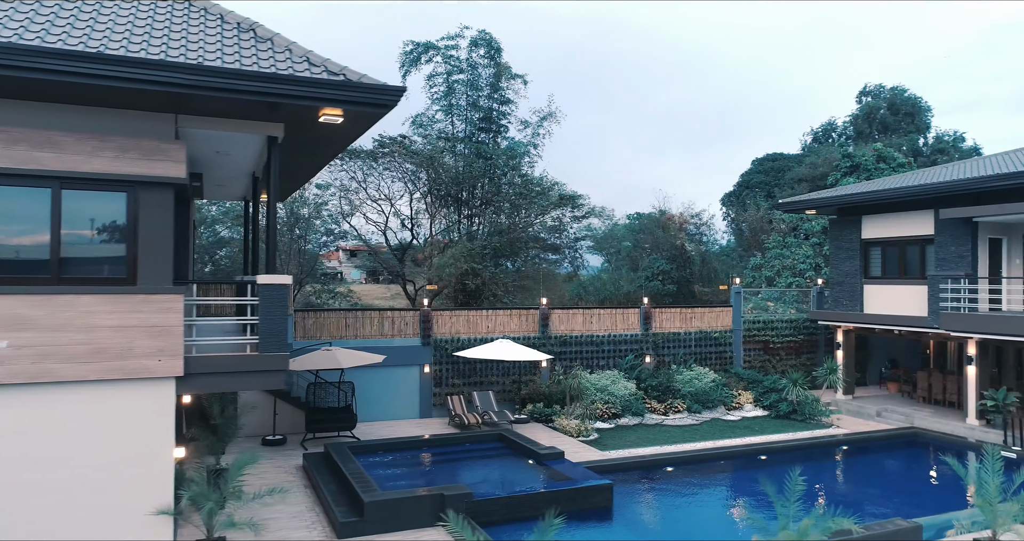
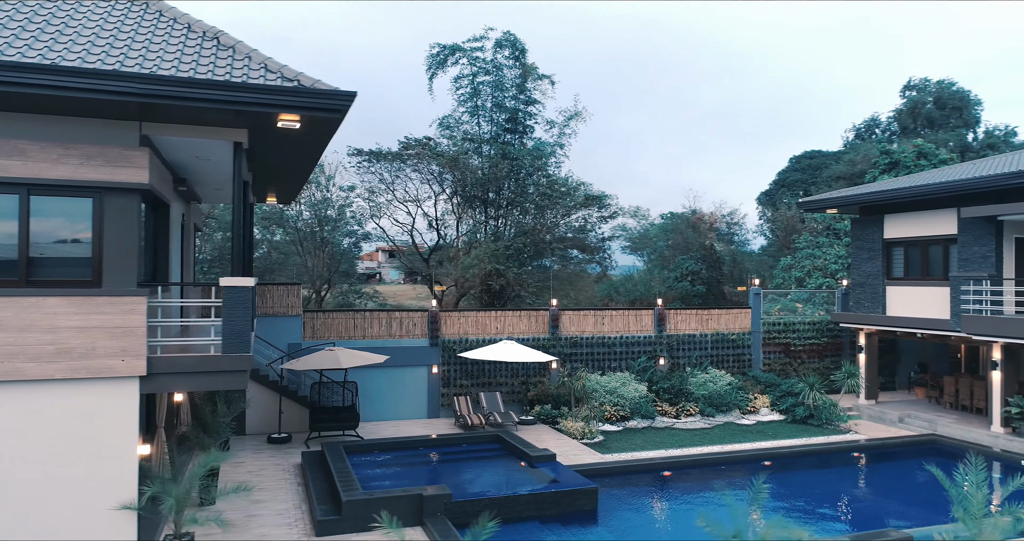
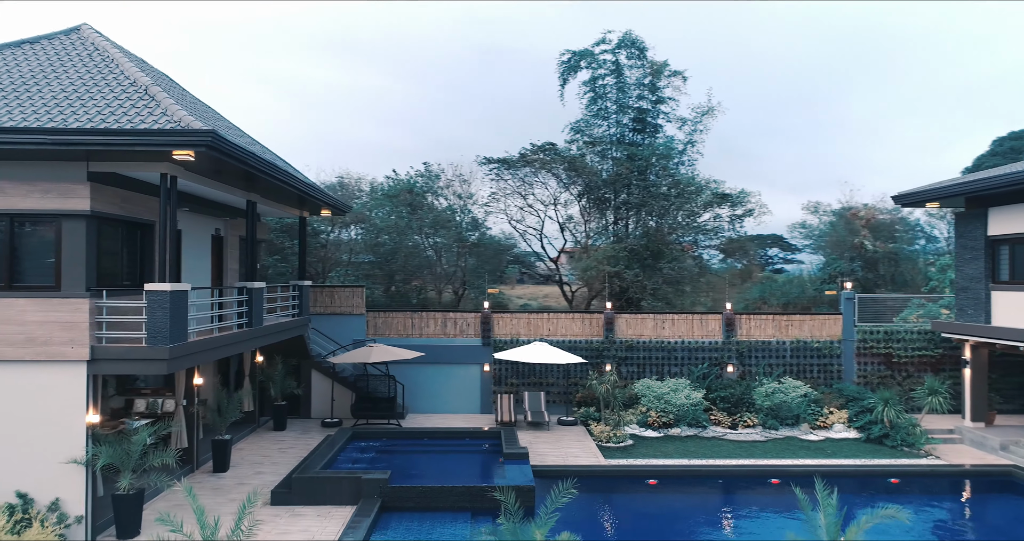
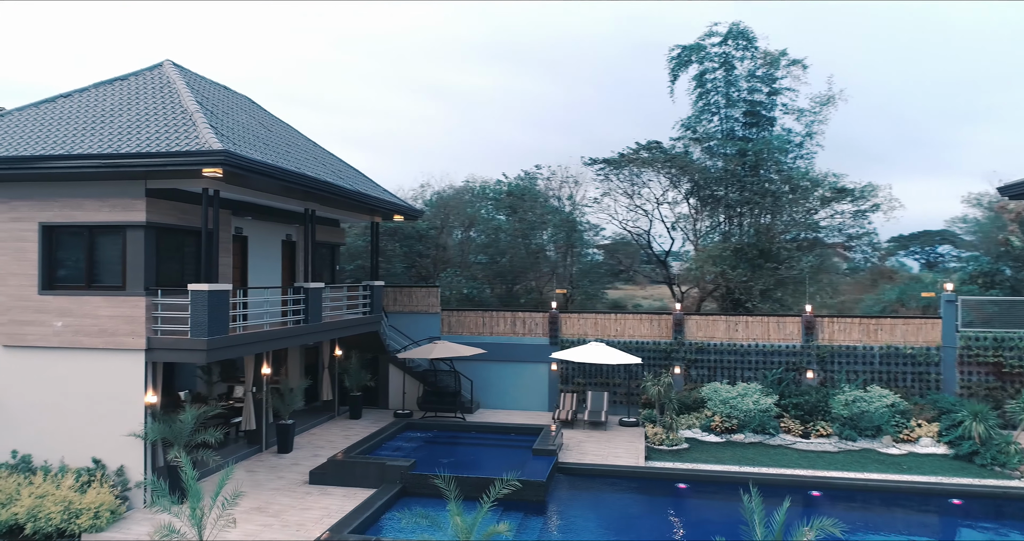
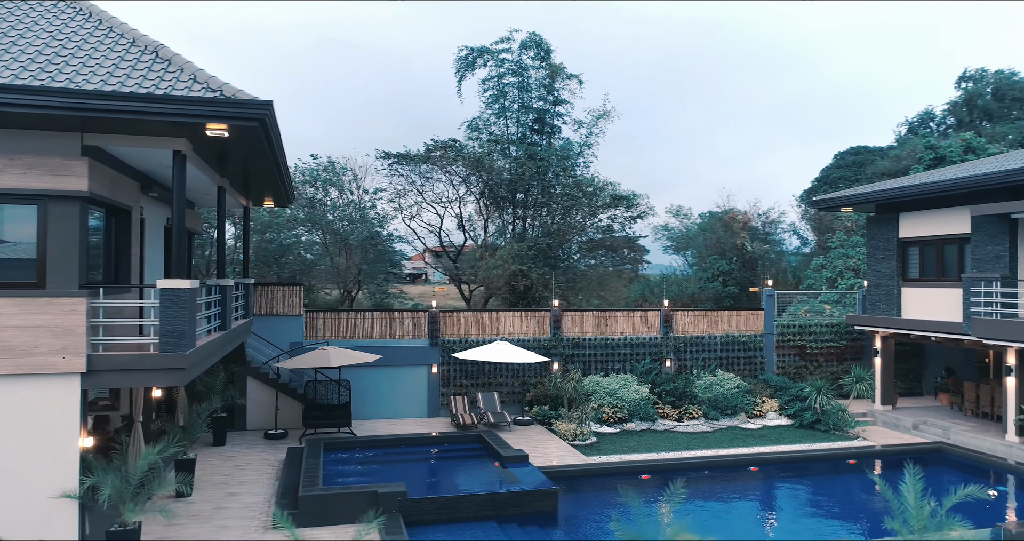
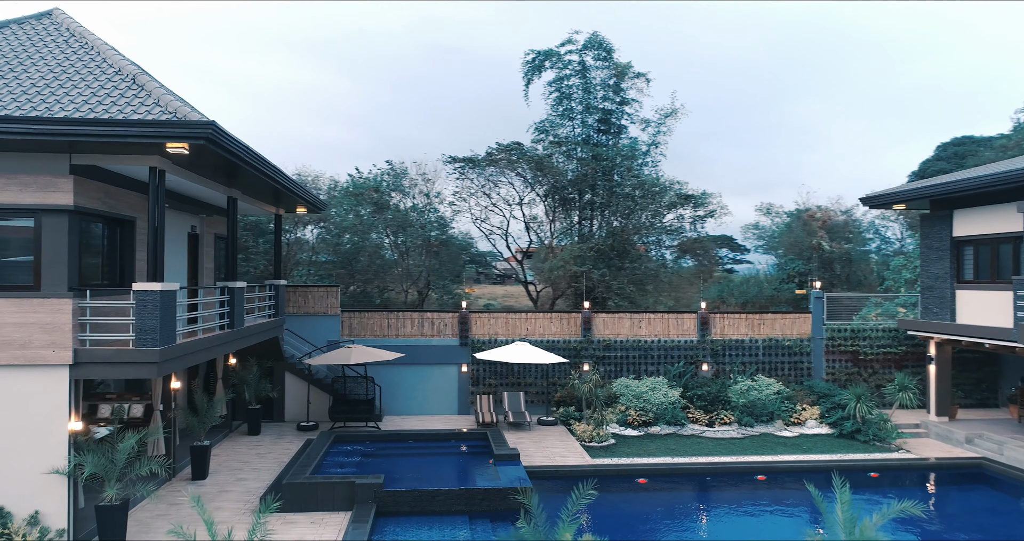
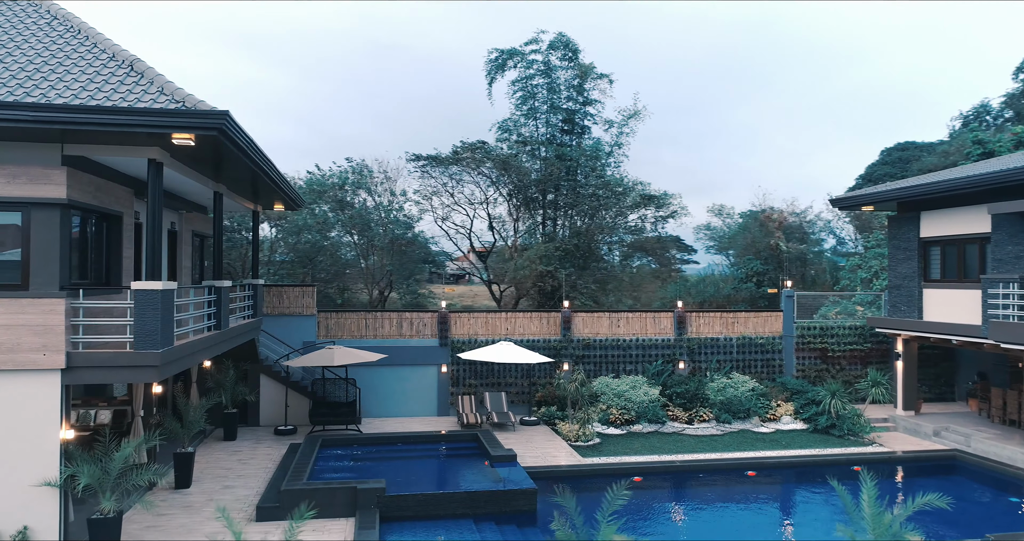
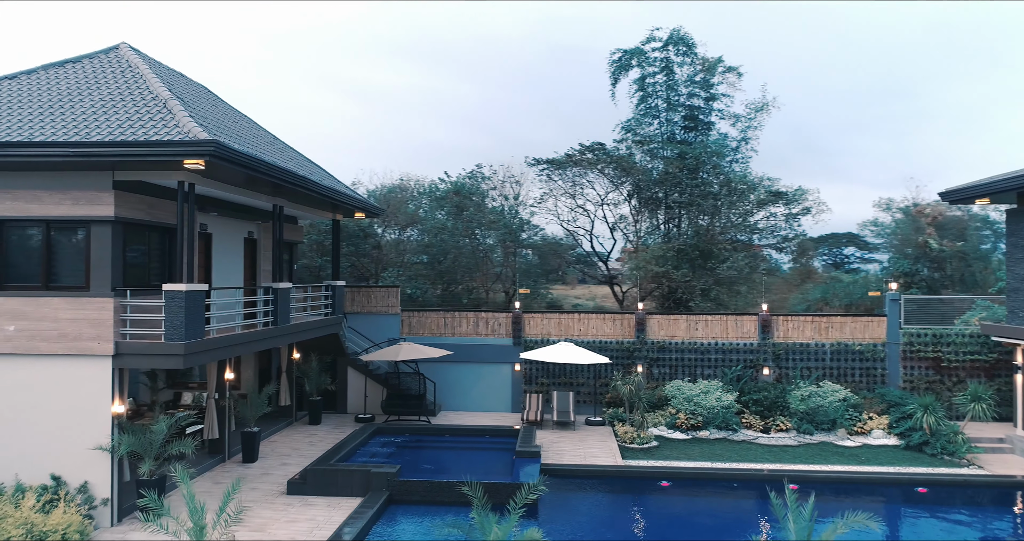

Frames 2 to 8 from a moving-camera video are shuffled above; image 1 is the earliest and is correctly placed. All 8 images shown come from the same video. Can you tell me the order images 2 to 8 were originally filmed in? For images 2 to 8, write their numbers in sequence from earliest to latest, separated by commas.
2, 5, 7, 6, 3, 8, 4
